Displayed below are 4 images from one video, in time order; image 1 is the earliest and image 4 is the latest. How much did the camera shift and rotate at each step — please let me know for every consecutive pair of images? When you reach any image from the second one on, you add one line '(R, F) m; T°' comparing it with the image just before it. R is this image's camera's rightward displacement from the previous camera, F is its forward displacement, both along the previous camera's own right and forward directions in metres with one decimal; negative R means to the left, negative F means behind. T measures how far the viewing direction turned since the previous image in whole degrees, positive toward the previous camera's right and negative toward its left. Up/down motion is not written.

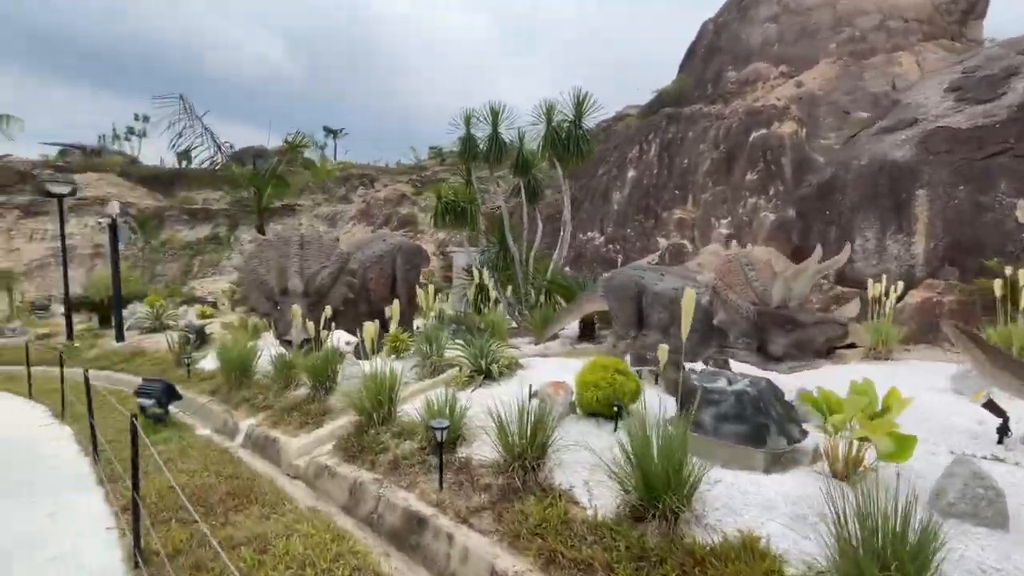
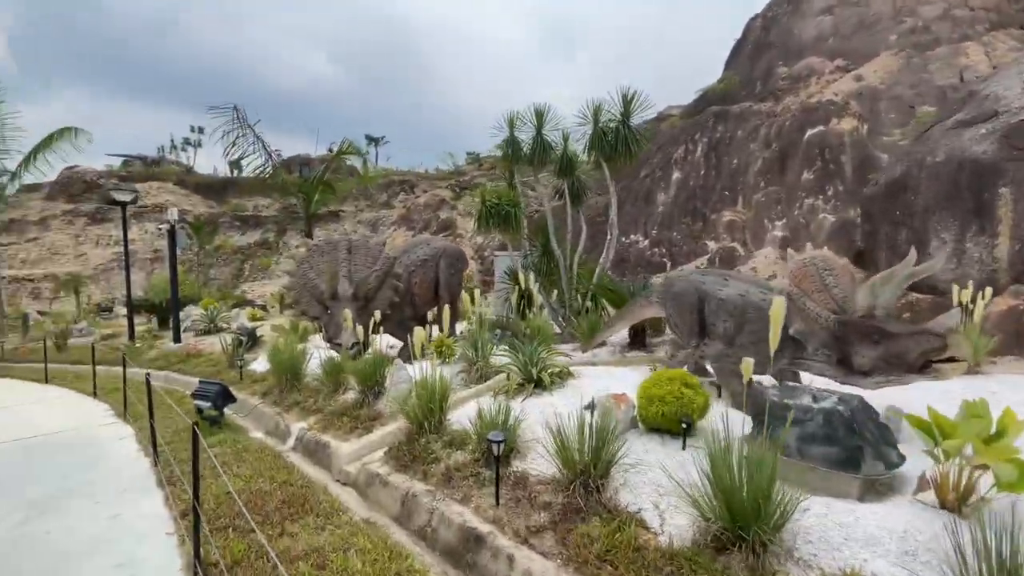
(-0.2, +0.2) m; -4°
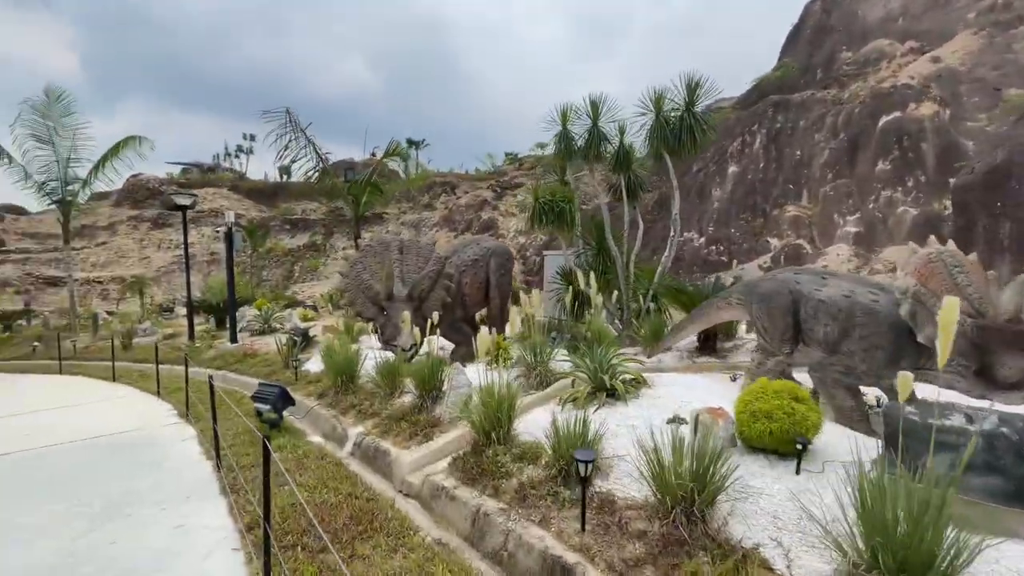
(-0.3, +0.3) m; -4°
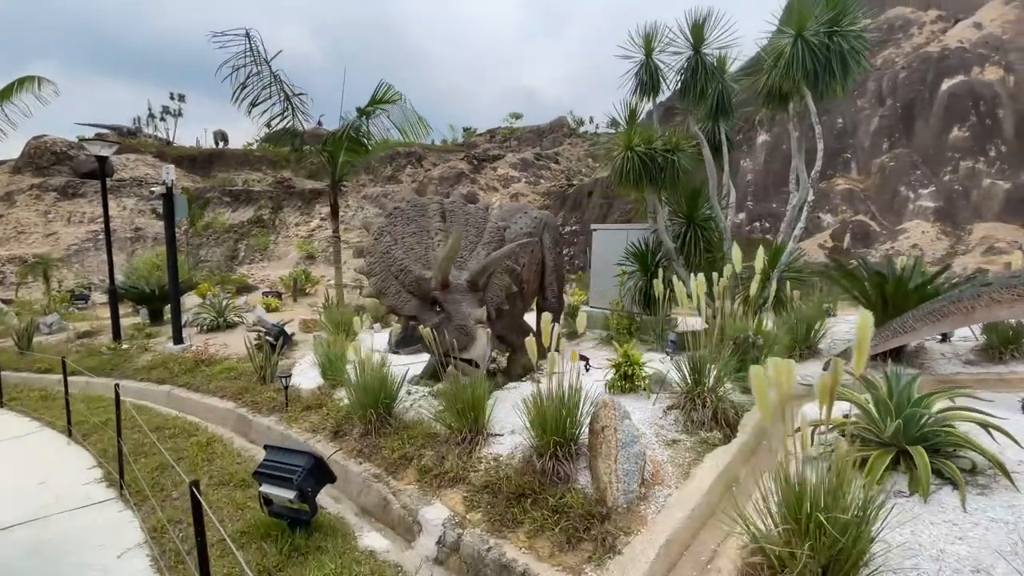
(-1.7, +2.4) m; +6°
